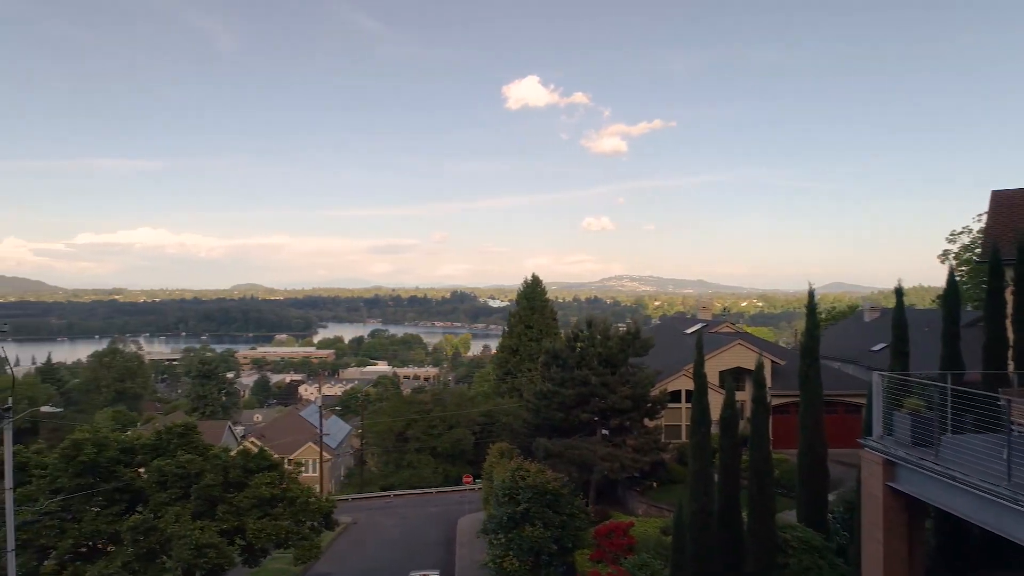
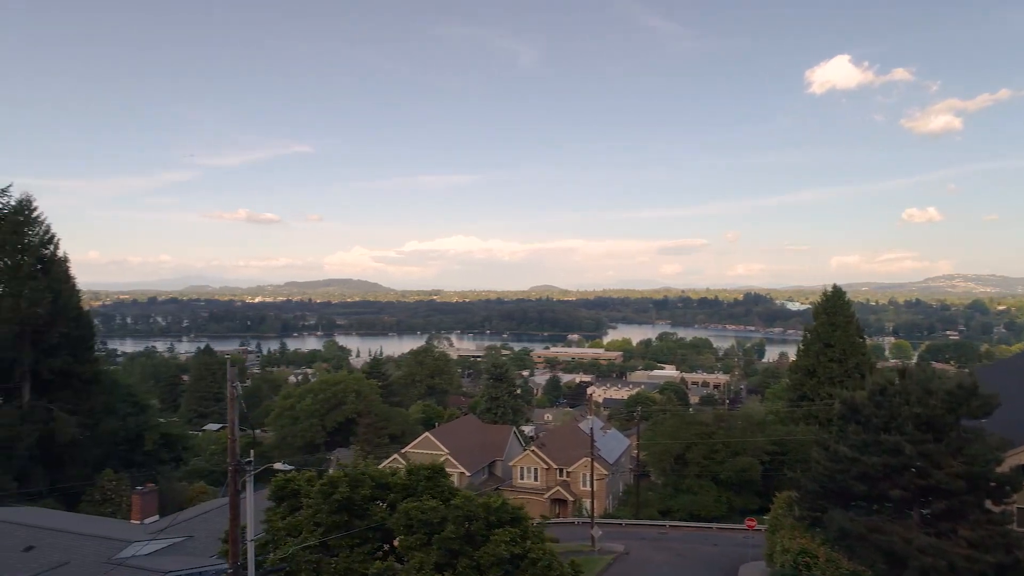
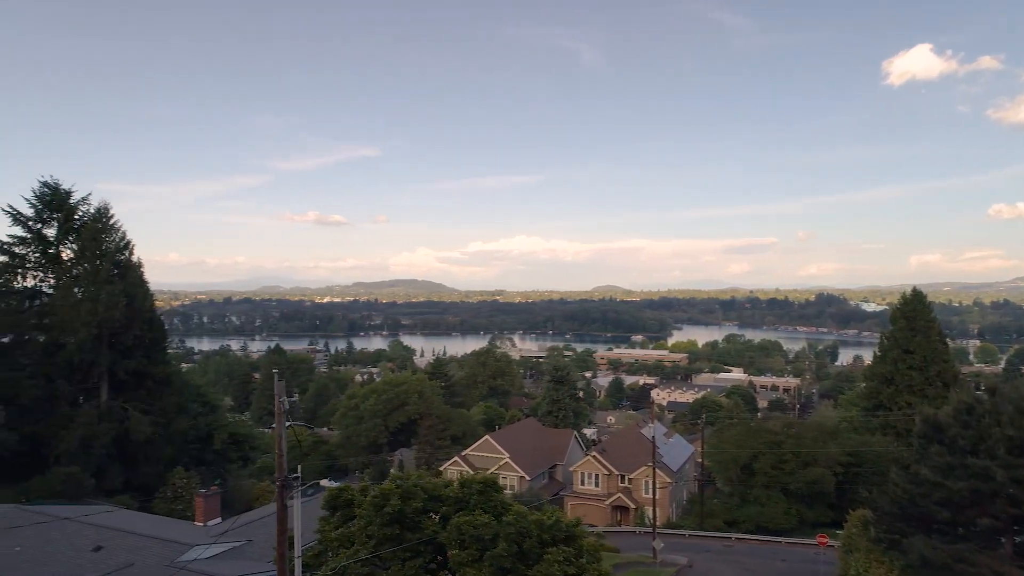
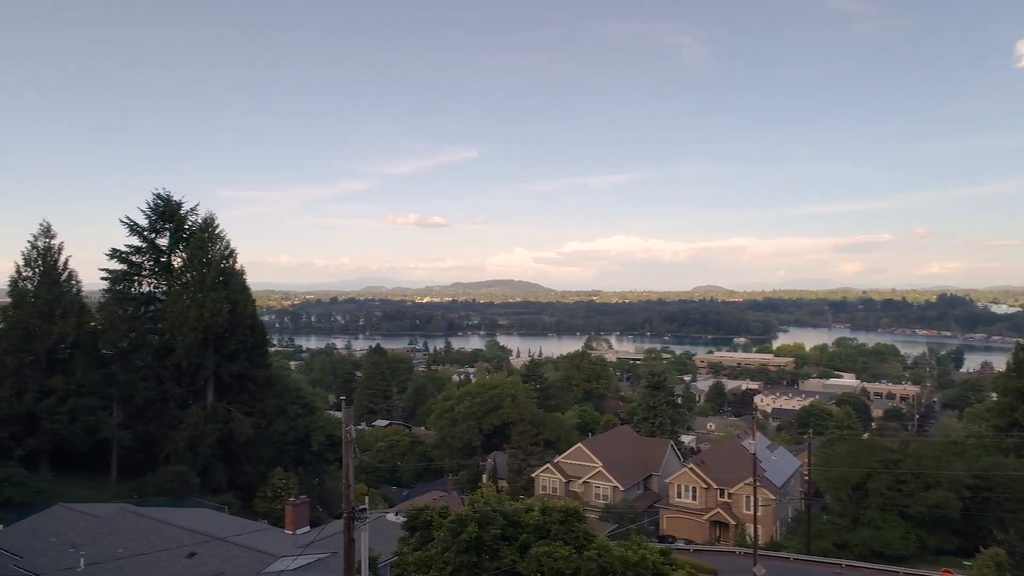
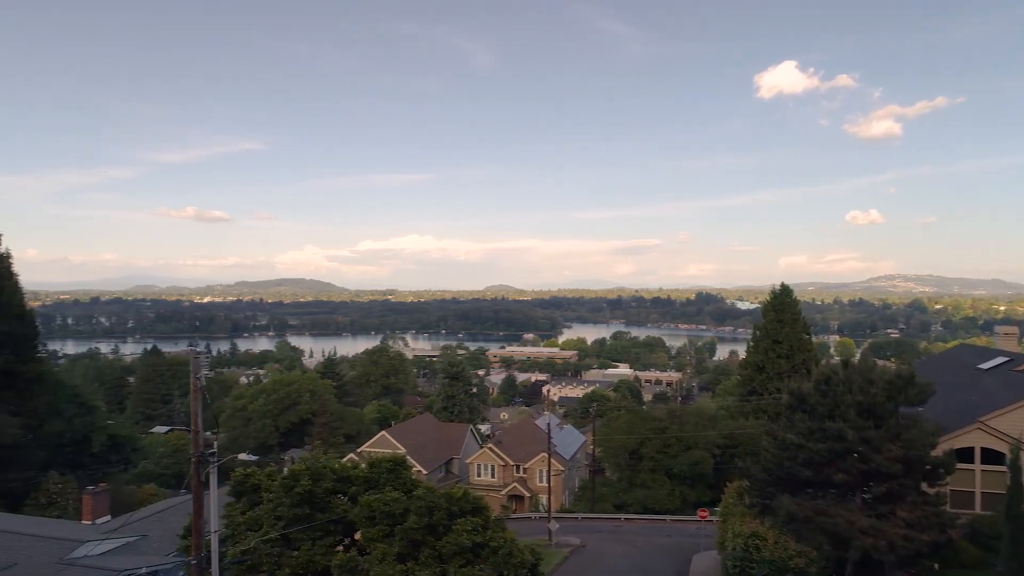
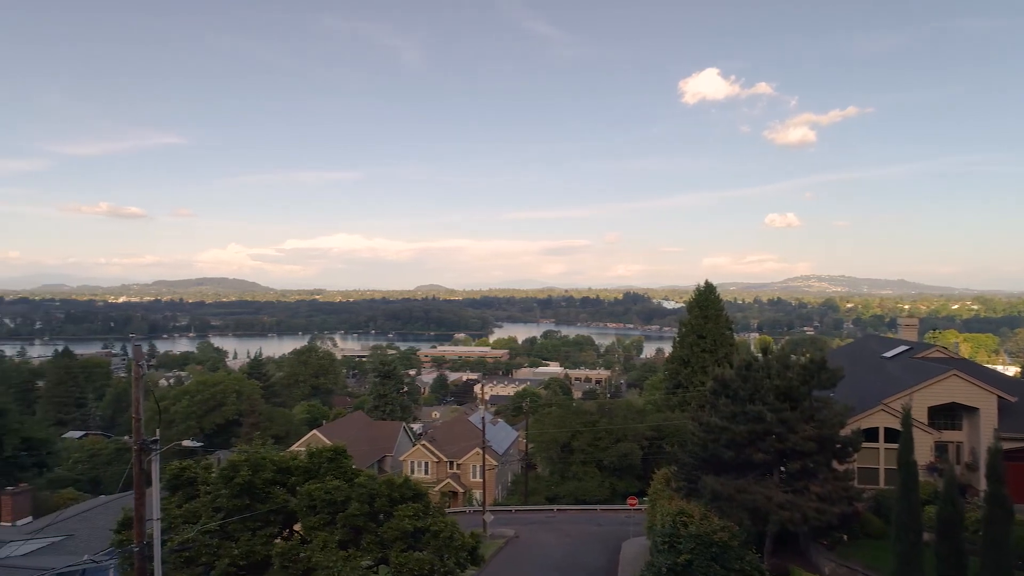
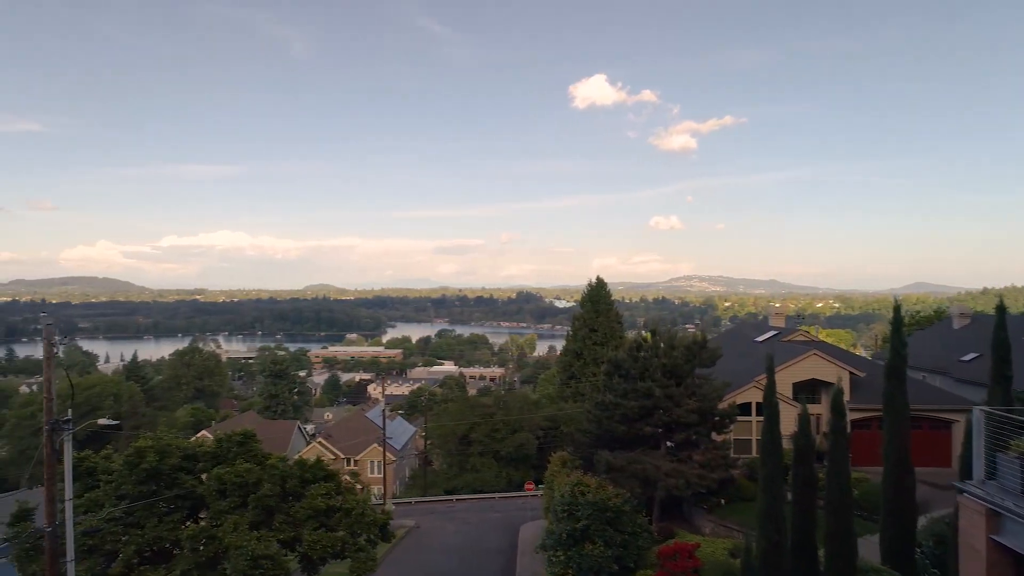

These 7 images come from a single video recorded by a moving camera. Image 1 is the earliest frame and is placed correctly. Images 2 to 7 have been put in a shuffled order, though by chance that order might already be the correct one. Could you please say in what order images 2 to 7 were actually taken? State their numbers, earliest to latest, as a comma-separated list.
7, 6, 5, 2, 3, 4
